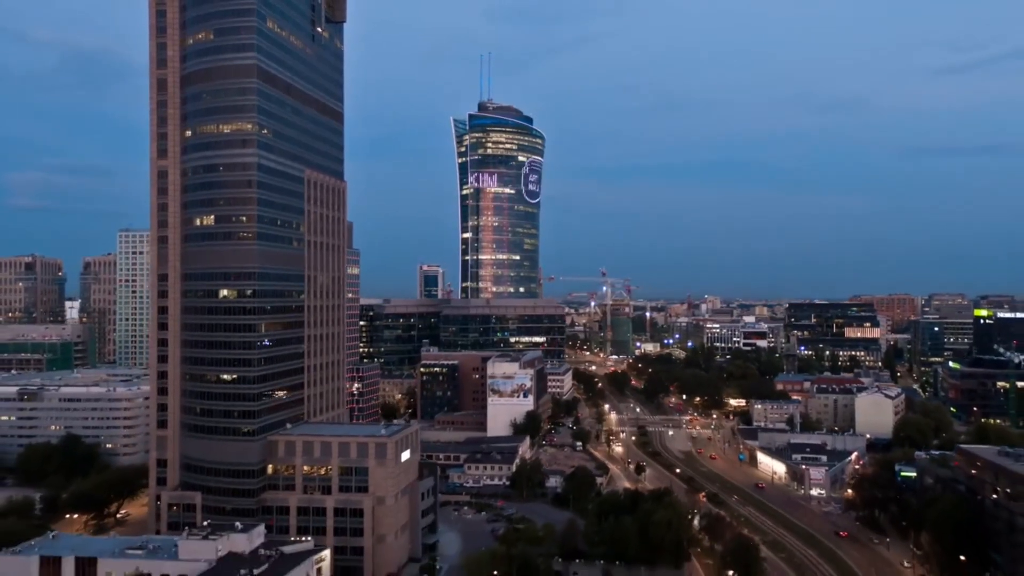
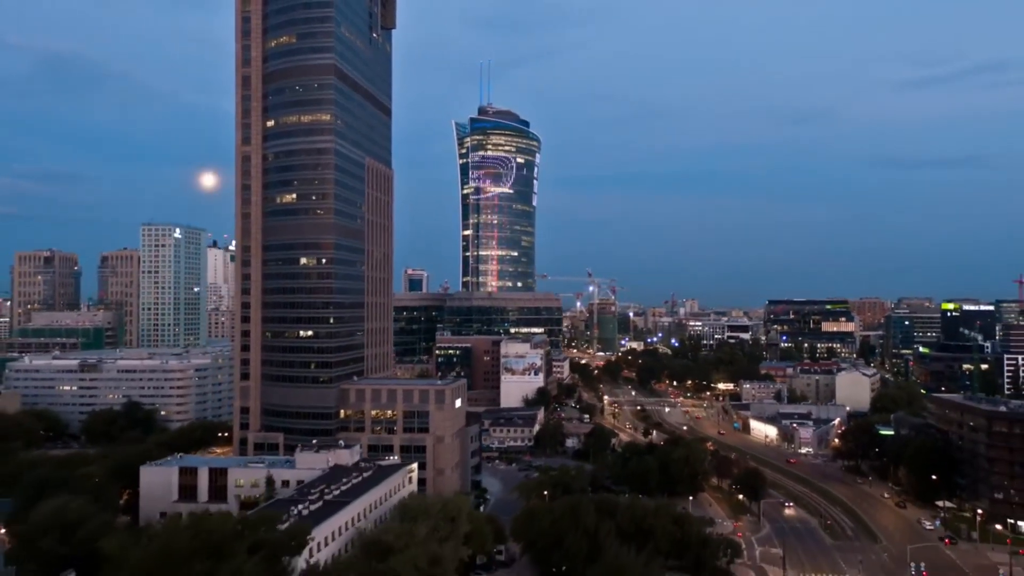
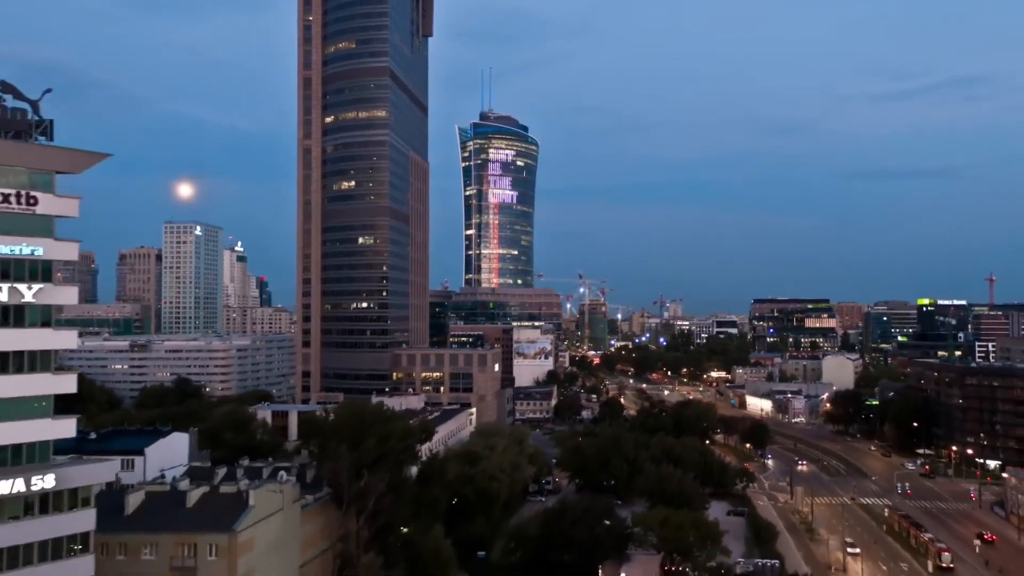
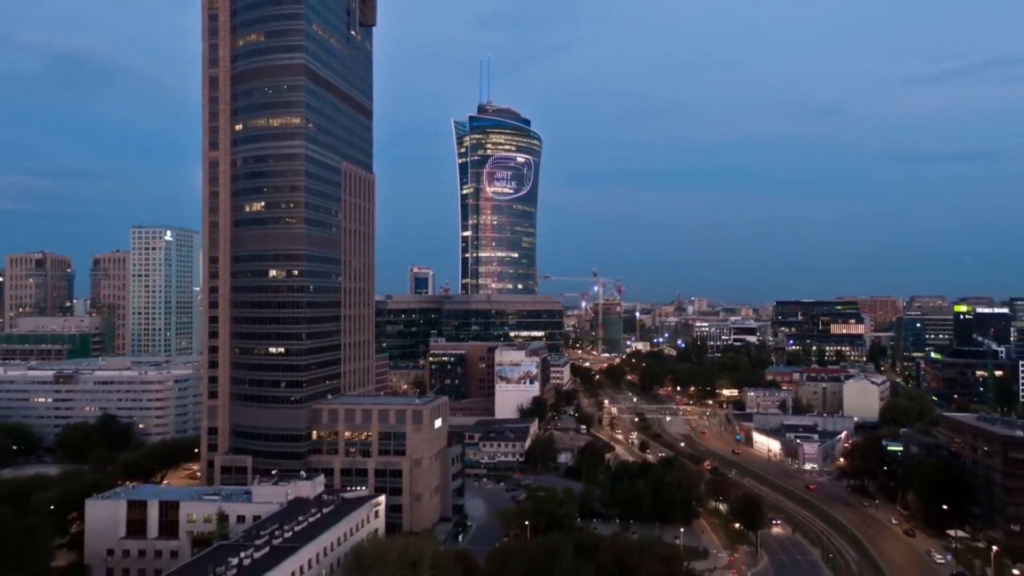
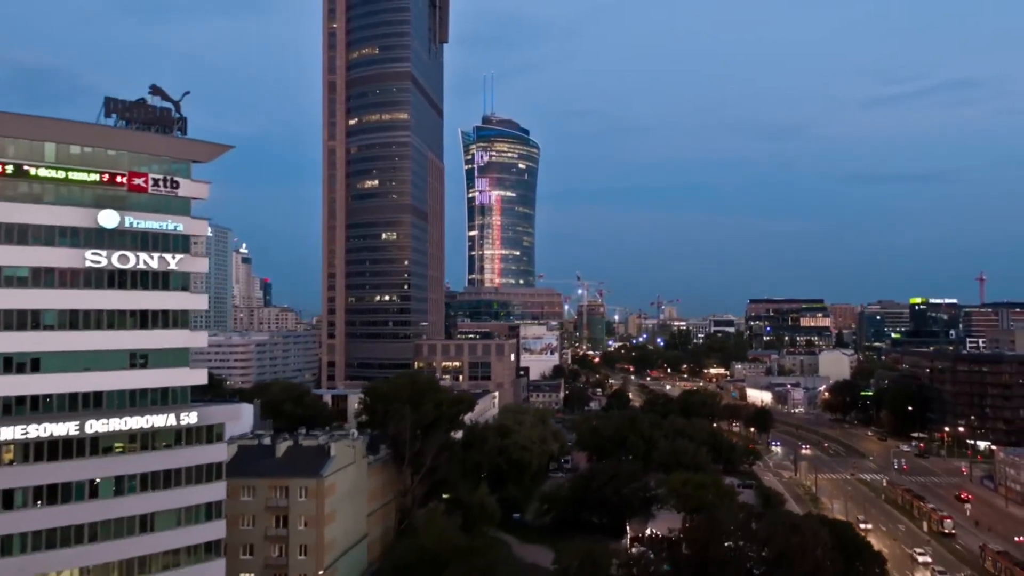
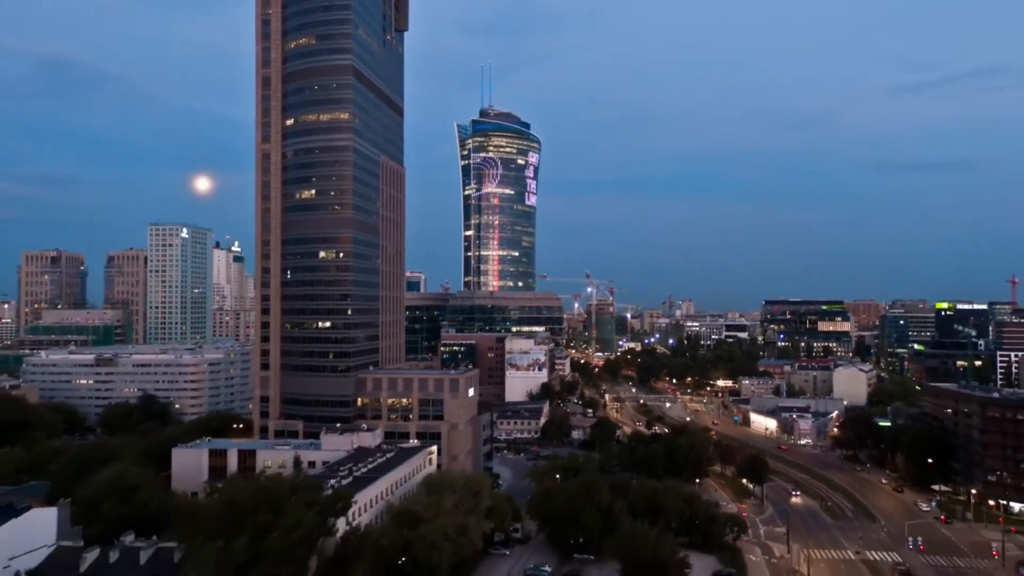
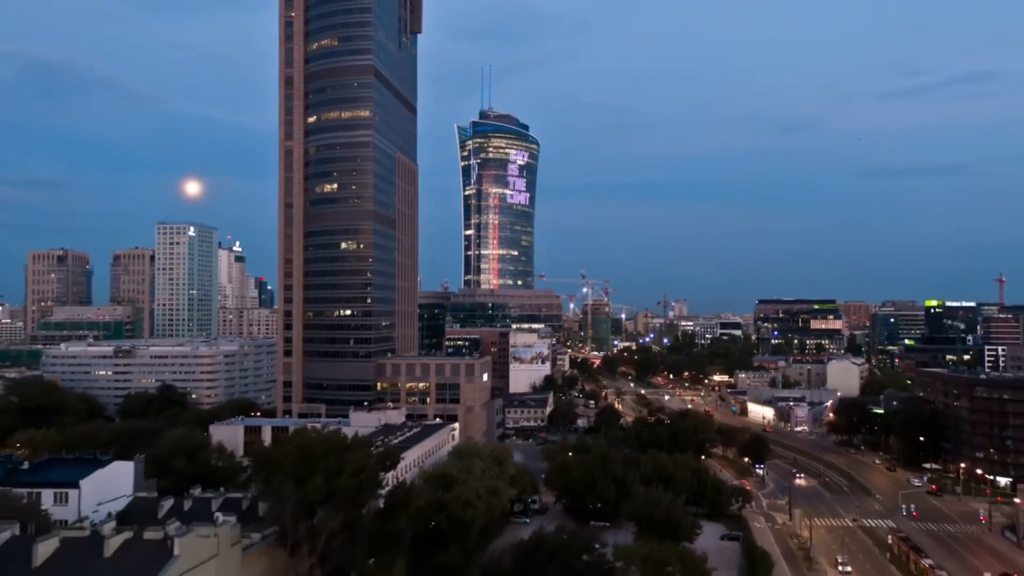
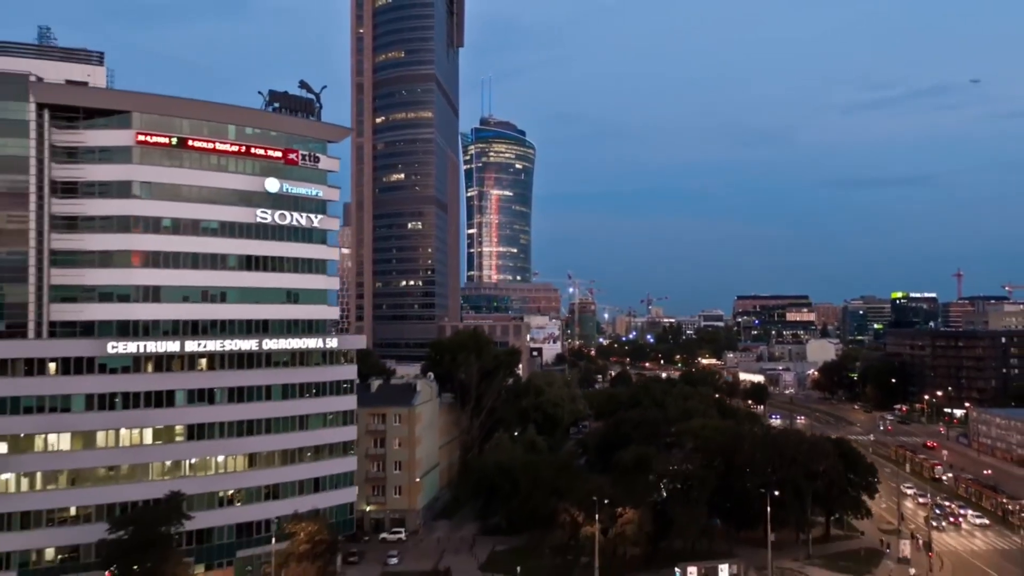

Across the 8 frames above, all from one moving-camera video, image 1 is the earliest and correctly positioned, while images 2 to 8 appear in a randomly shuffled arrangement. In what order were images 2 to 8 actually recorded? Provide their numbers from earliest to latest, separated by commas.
4, 2, 6, 7, 3, 5, 8
